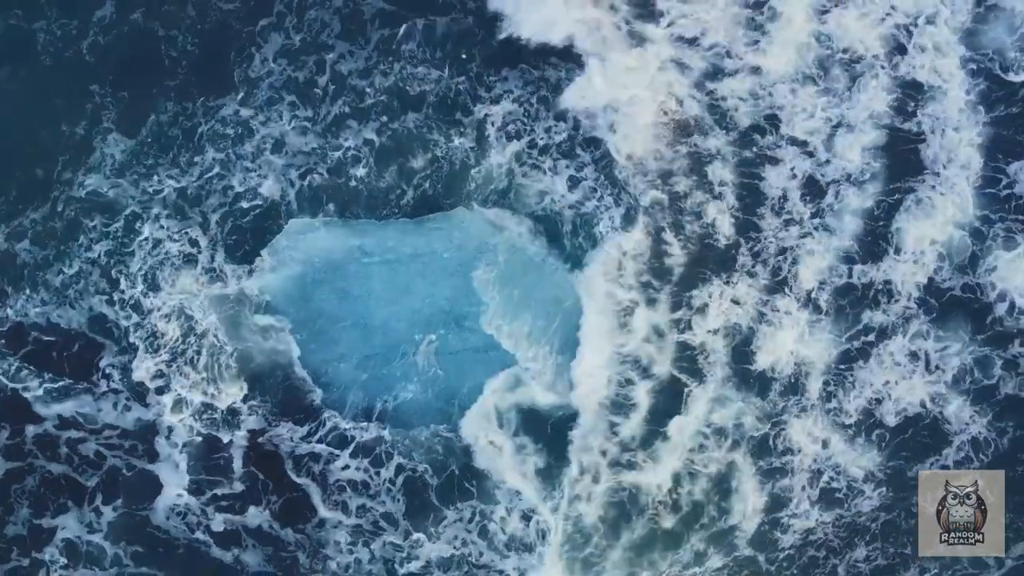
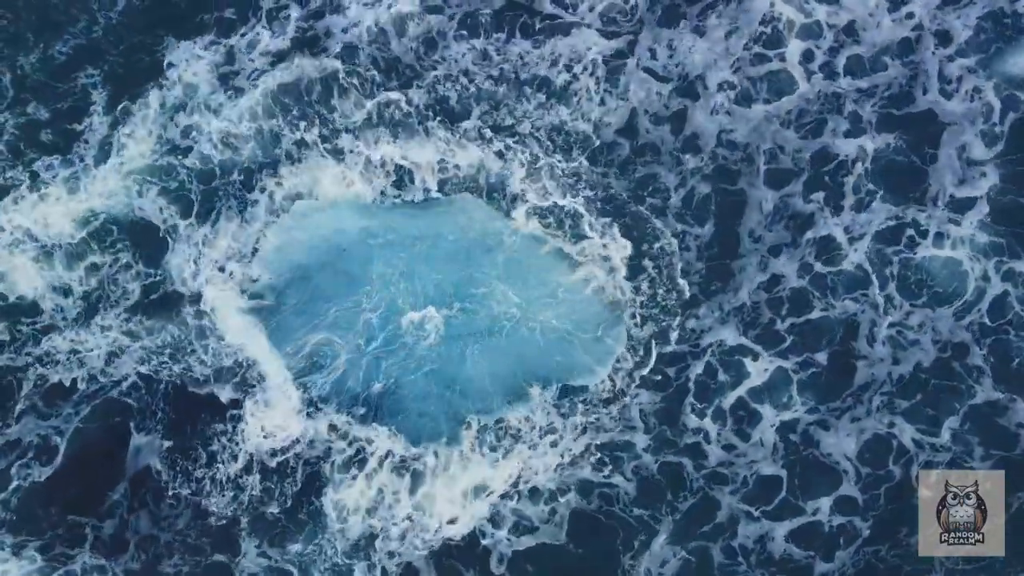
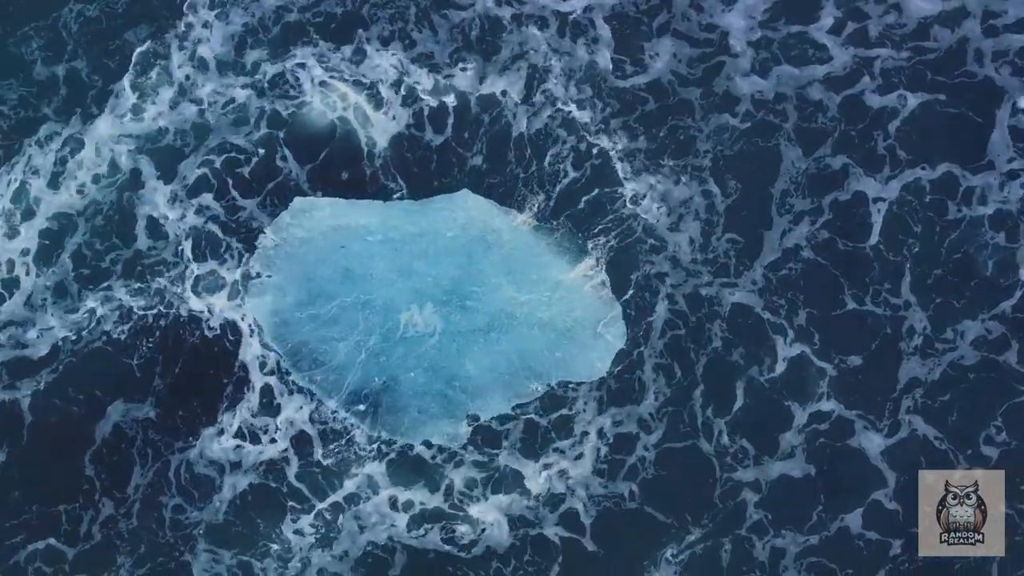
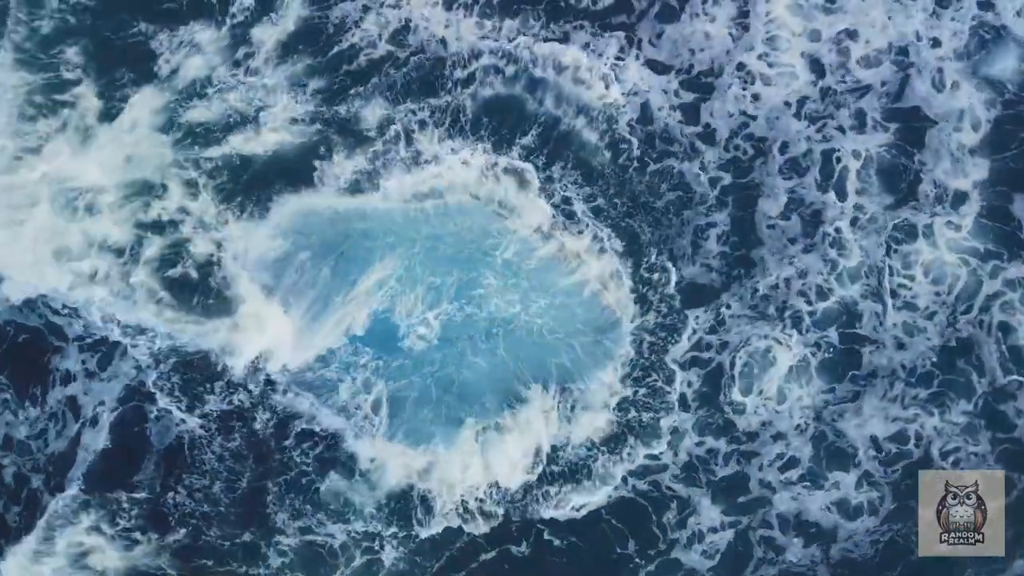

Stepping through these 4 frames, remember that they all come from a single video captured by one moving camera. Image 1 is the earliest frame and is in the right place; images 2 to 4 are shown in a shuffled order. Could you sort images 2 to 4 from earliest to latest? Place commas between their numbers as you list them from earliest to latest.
4, 2, 3
